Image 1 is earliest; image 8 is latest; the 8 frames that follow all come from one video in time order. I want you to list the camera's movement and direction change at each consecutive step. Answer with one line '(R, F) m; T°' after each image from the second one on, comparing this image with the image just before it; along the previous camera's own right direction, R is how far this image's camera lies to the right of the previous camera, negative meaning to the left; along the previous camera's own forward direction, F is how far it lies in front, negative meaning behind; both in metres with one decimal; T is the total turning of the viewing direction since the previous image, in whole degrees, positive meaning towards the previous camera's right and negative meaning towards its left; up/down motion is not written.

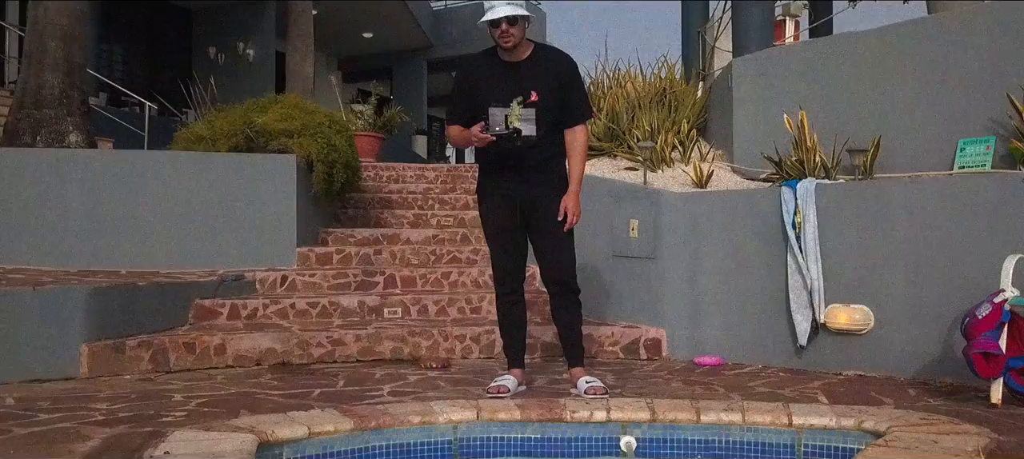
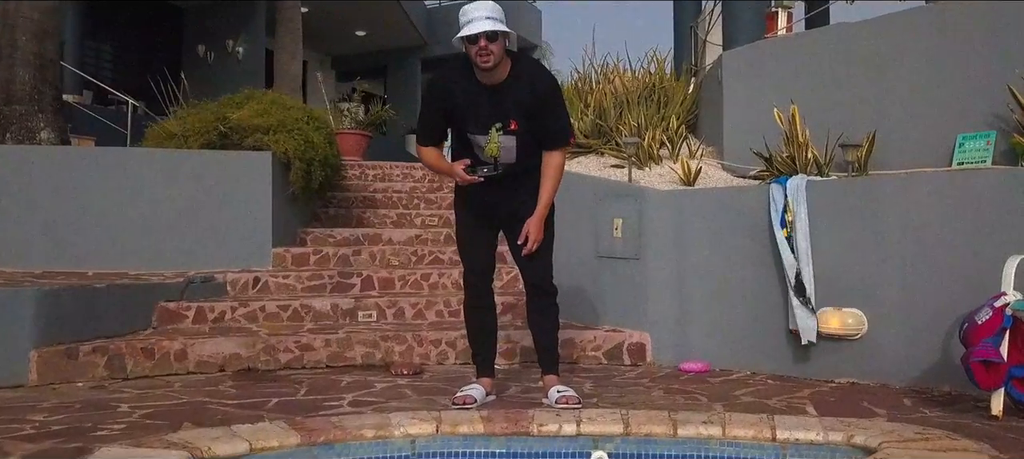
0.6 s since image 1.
(+0.1, +0.2) m; 0°
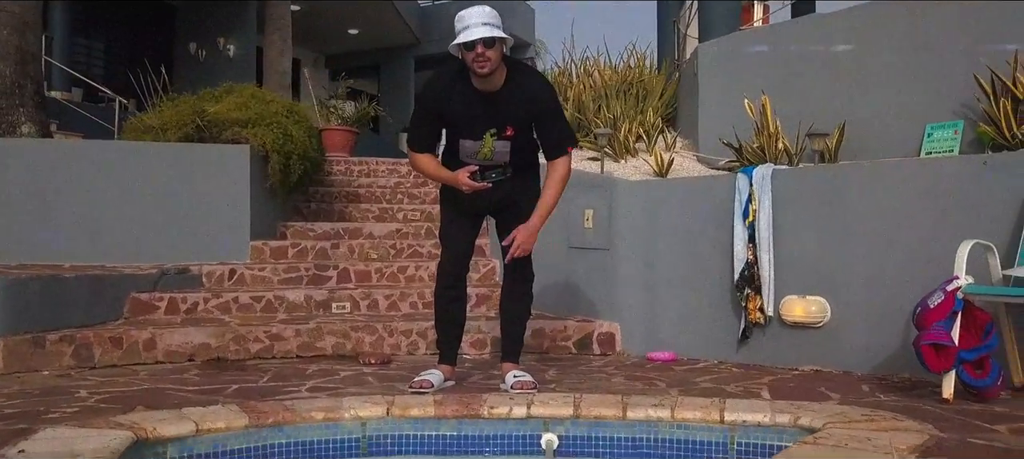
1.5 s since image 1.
(+0.2, 0.0) m; 0°
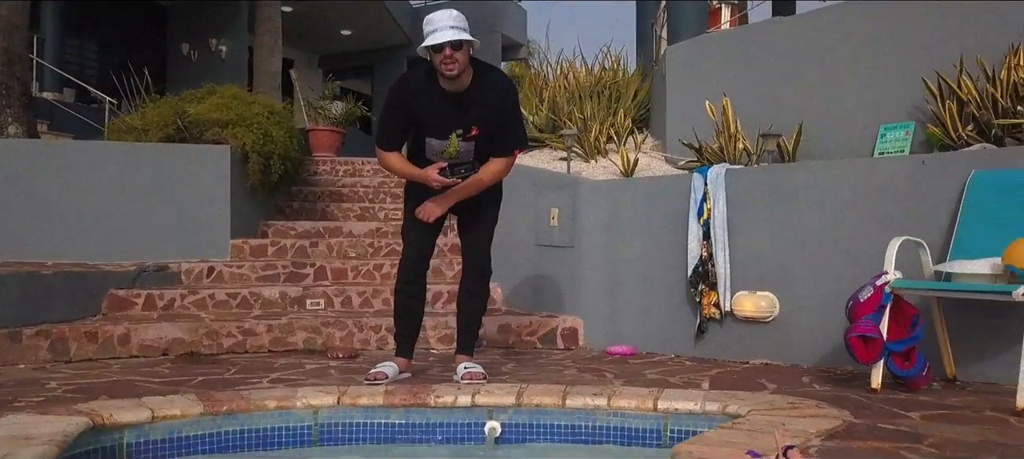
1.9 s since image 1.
(+0.2, -0.1) m; 0°
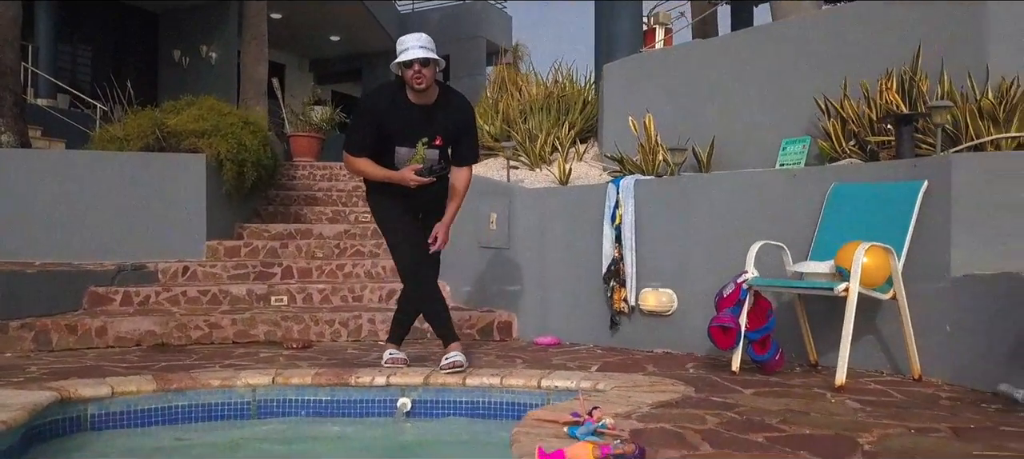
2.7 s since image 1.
(+0.4, -0.6) m; 0°
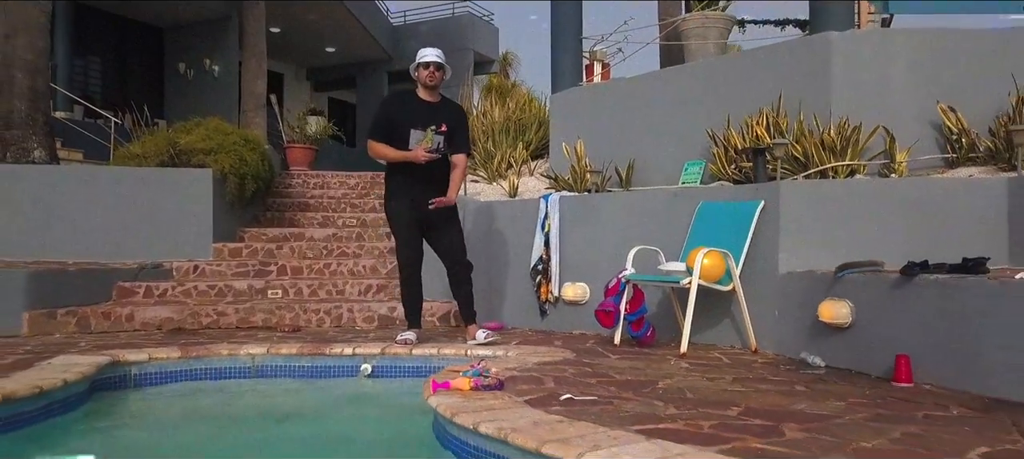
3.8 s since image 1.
(+0.4, -1.3) m; 0°
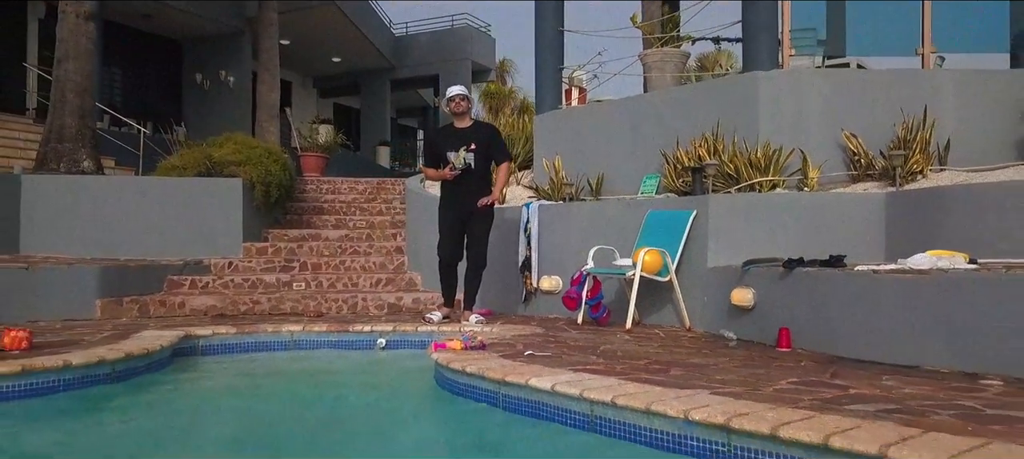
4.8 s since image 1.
(+0.1, -1.4) m; 0°
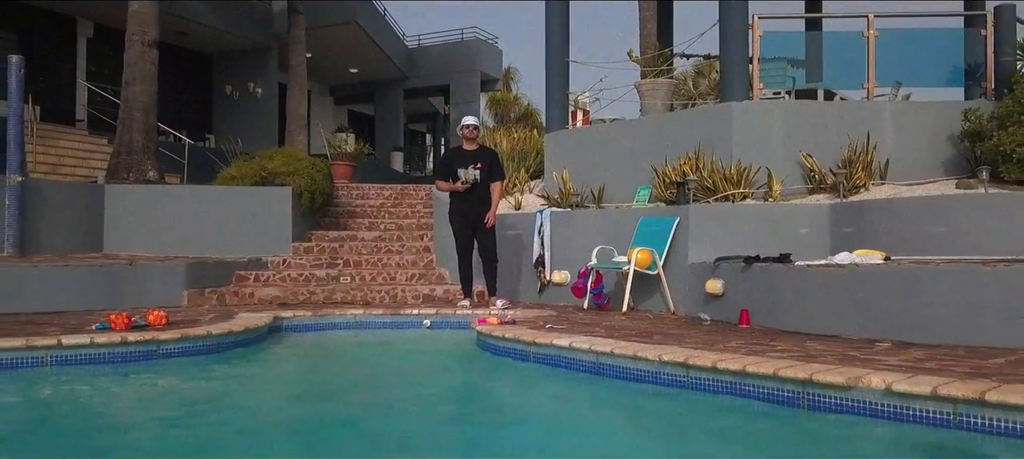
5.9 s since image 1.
(-0.2, -1.6) m; 0°
